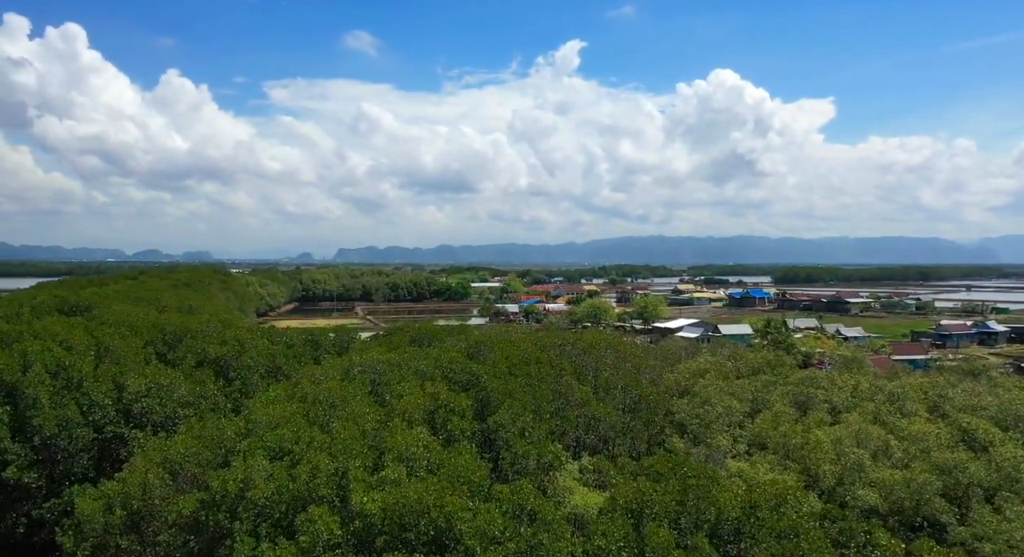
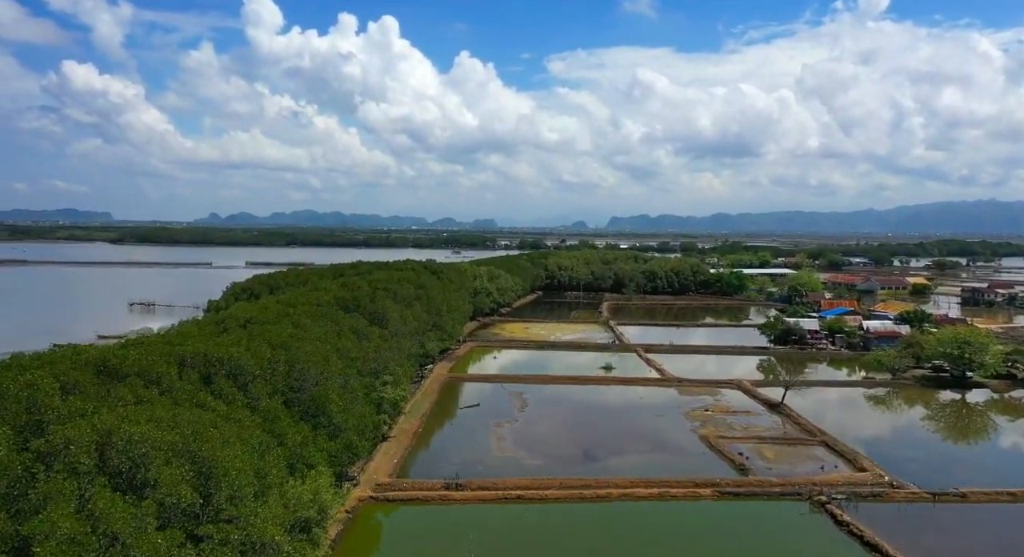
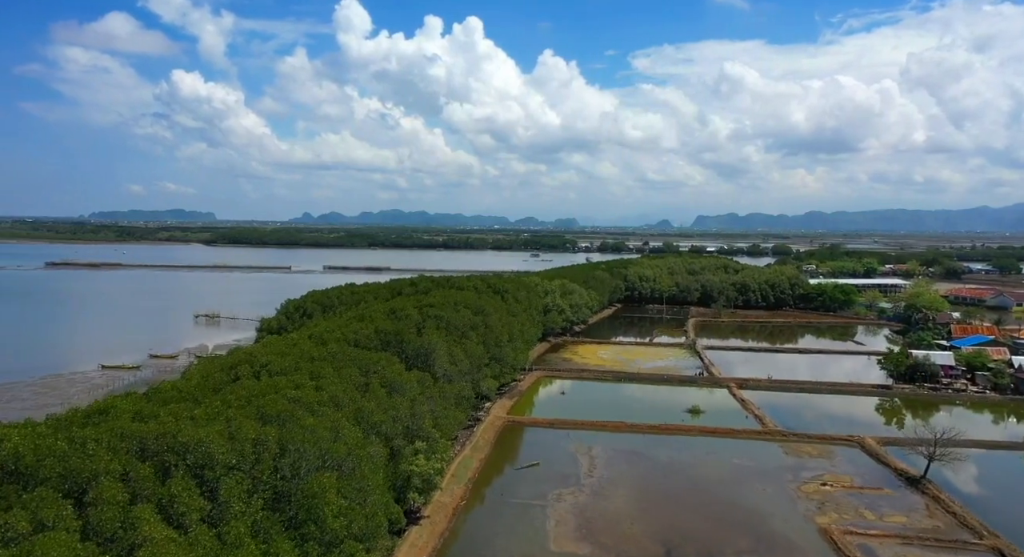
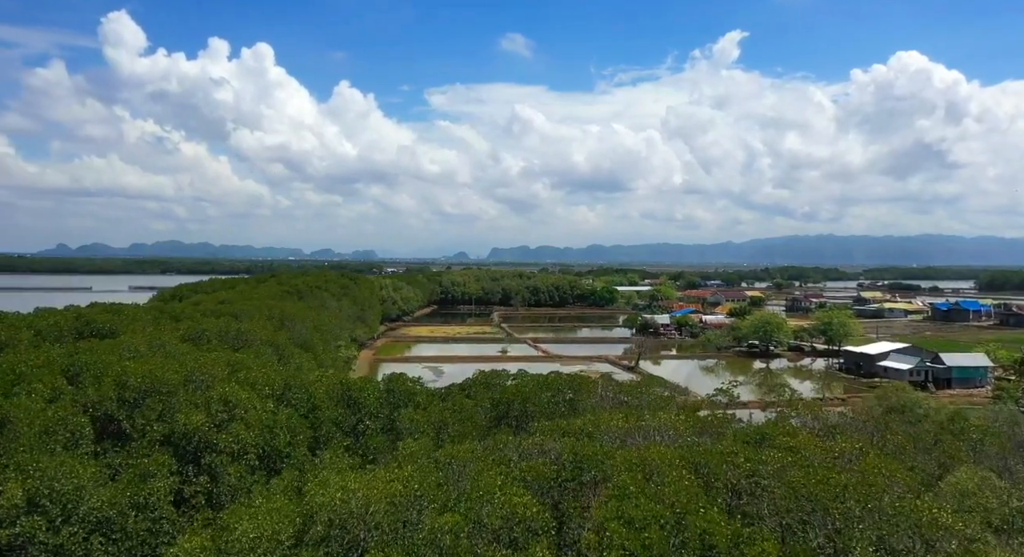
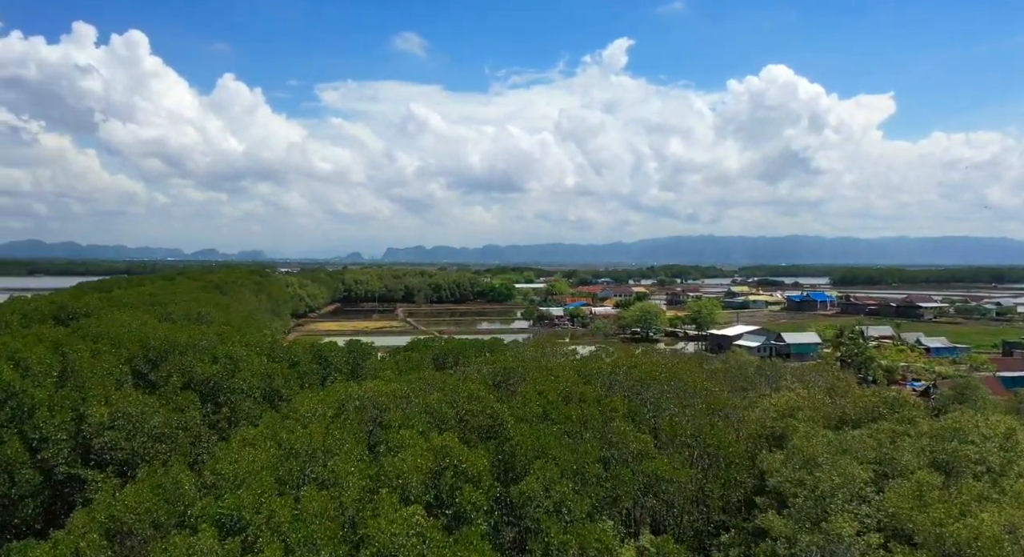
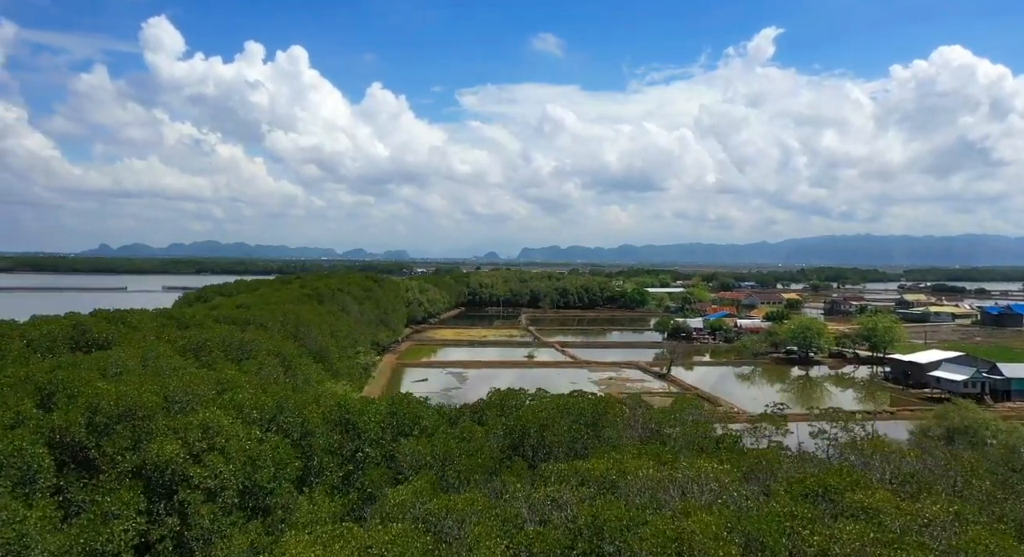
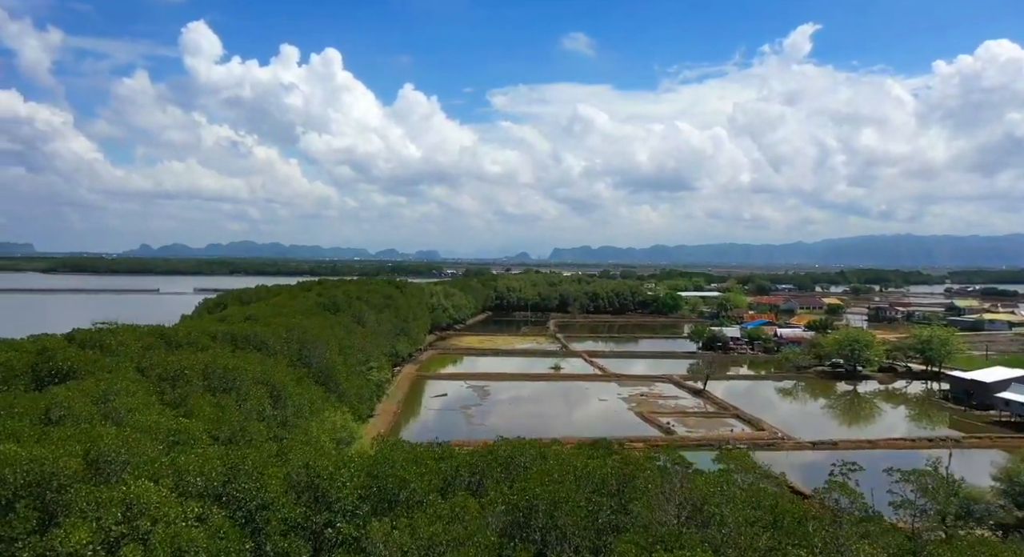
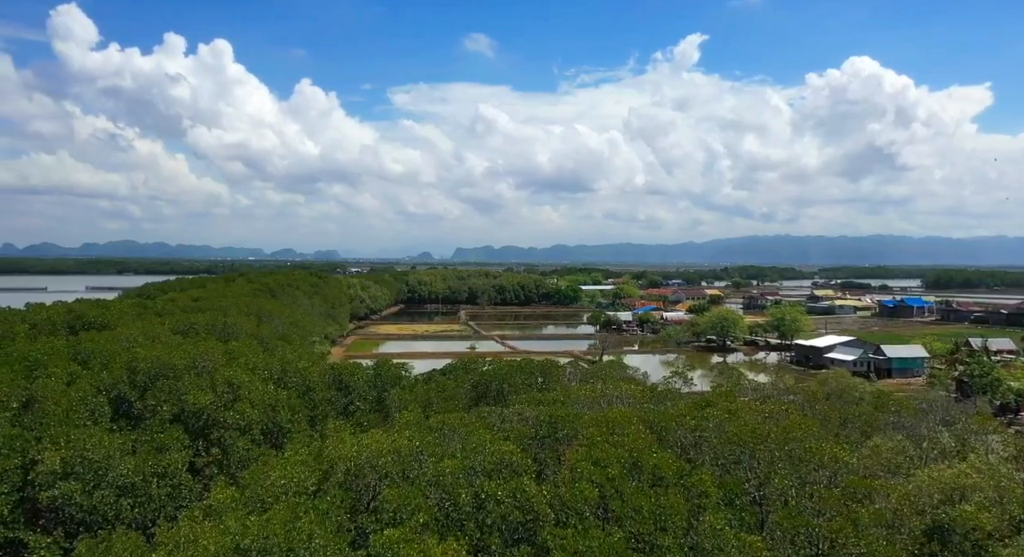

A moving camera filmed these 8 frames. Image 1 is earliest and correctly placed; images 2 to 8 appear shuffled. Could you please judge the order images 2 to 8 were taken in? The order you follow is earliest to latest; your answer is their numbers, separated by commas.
5, 8, 4, 6, 7, 2, 3
